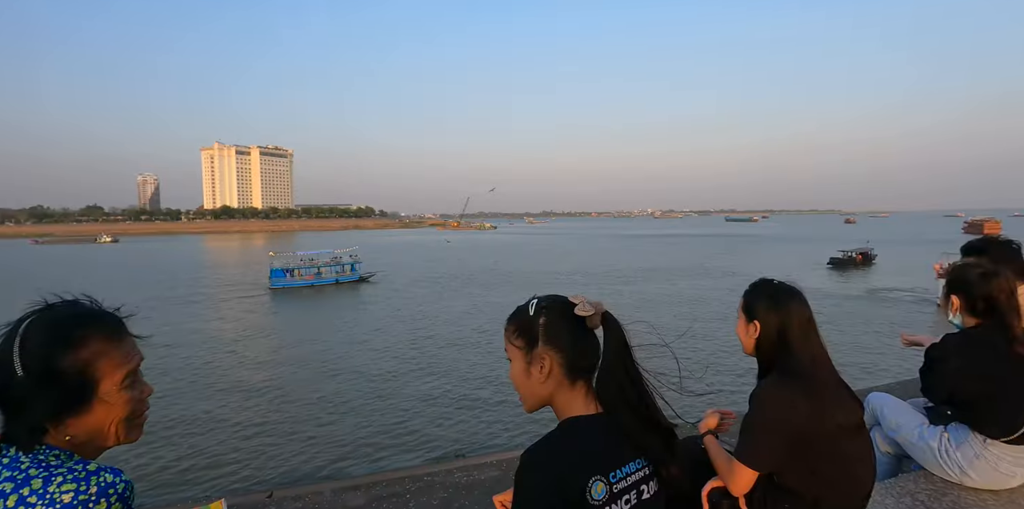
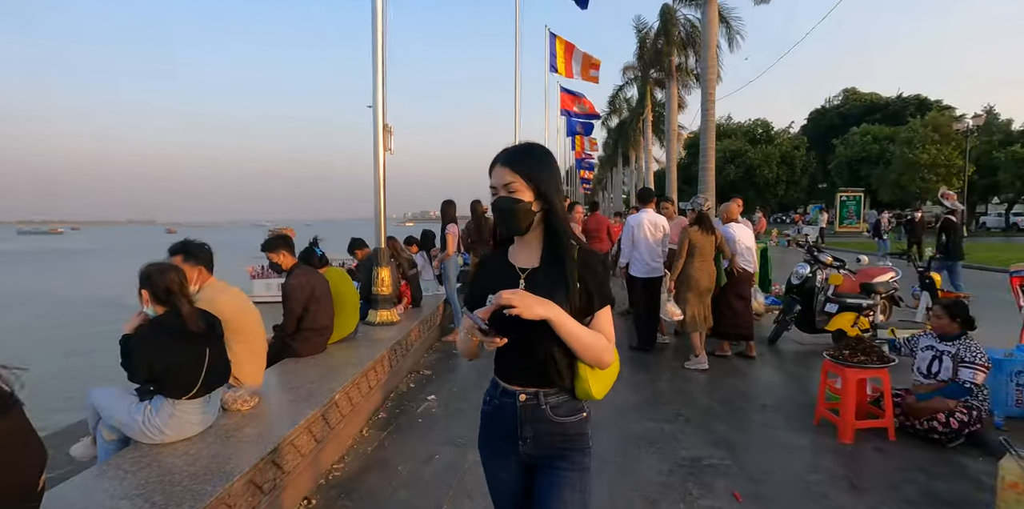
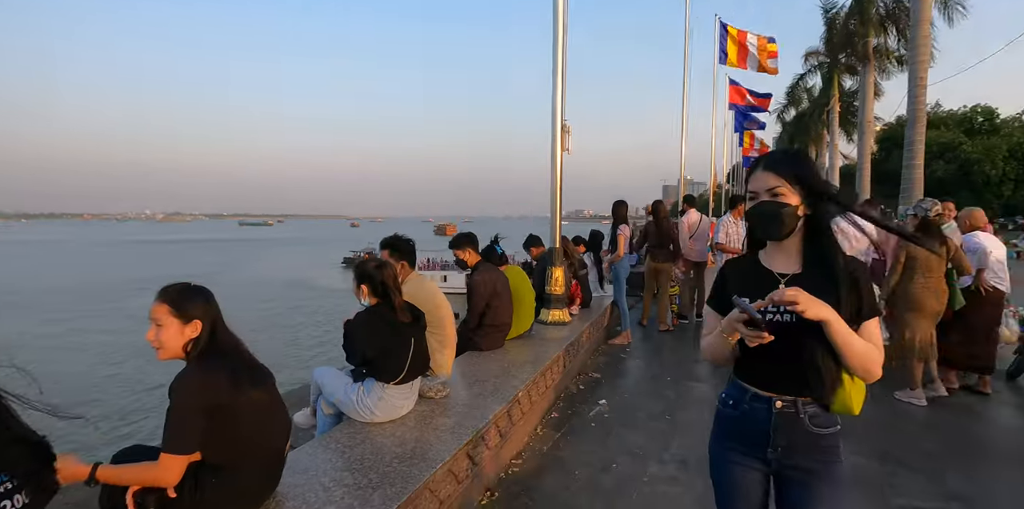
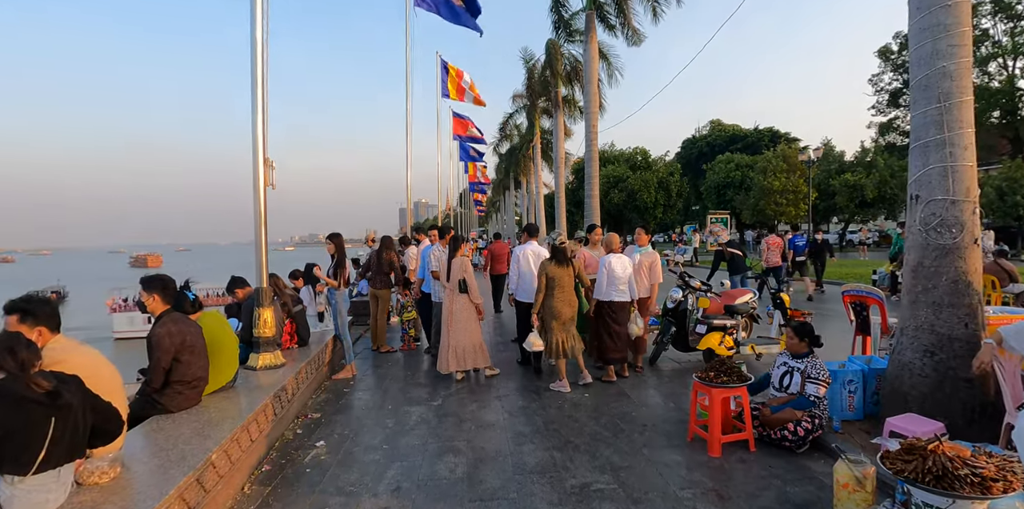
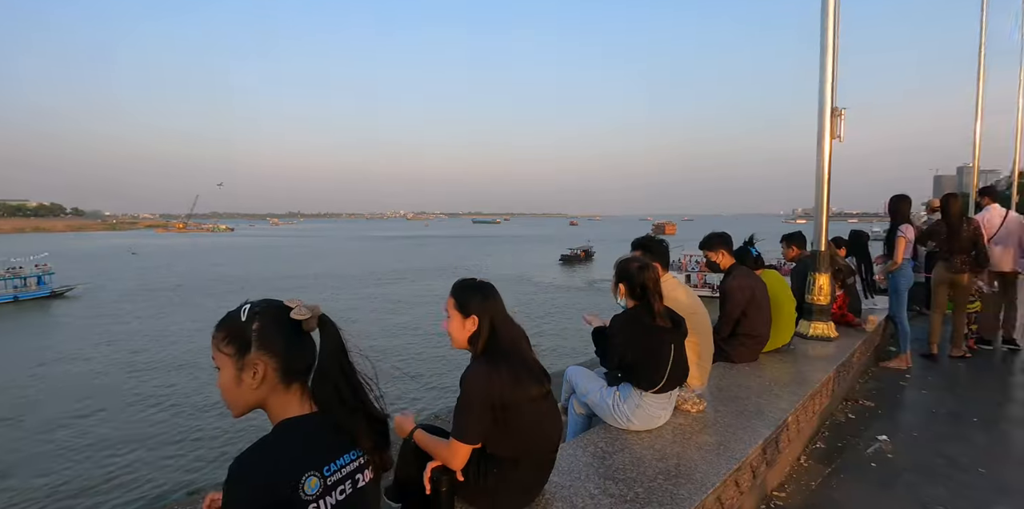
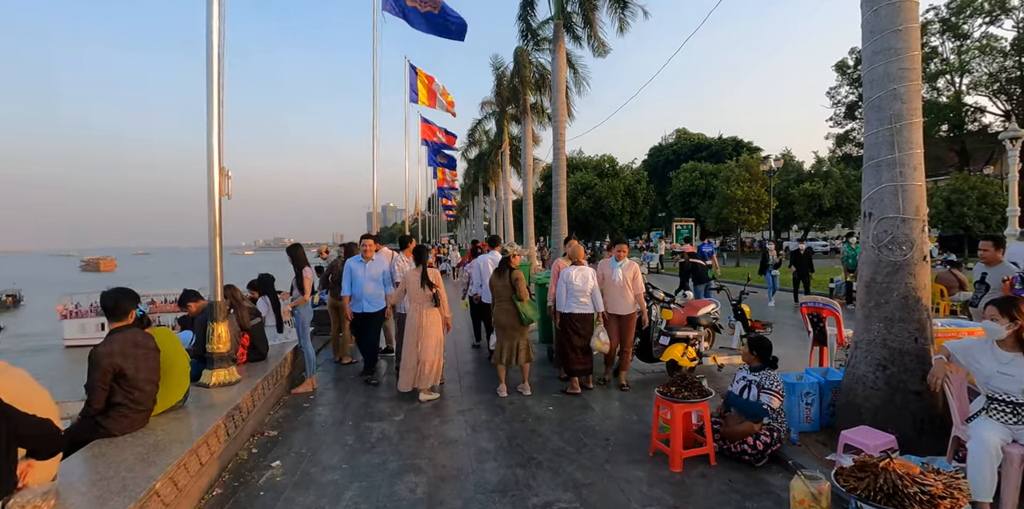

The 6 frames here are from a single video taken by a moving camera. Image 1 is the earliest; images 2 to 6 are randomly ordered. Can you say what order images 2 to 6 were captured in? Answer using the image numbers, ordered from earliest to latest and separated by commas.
5, 3, 2, 4, 6
